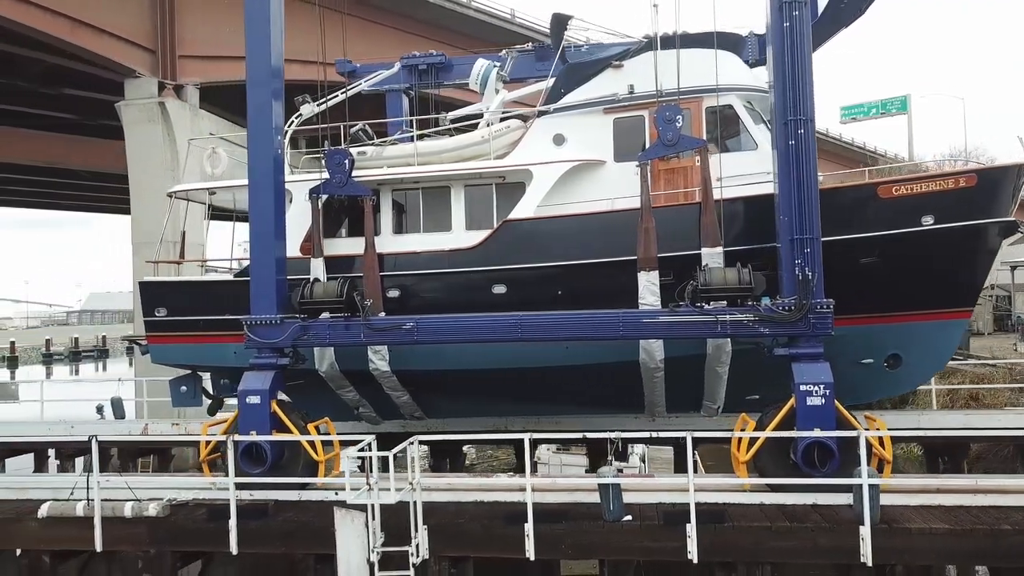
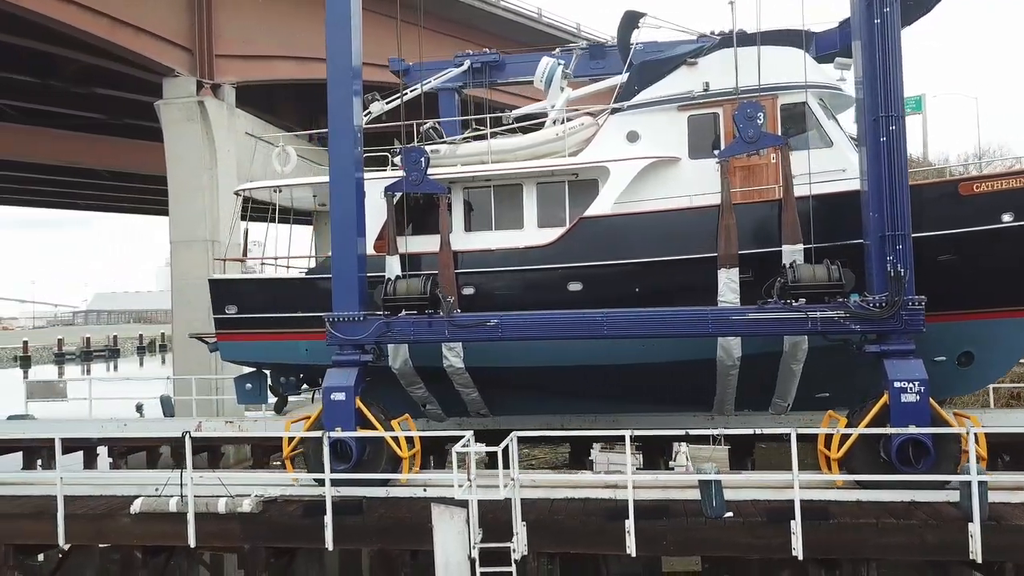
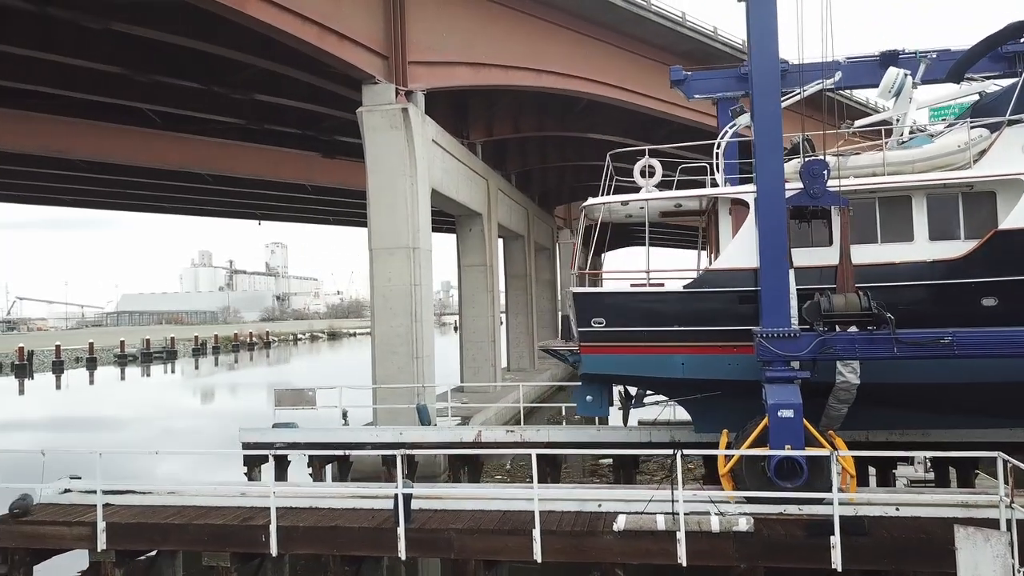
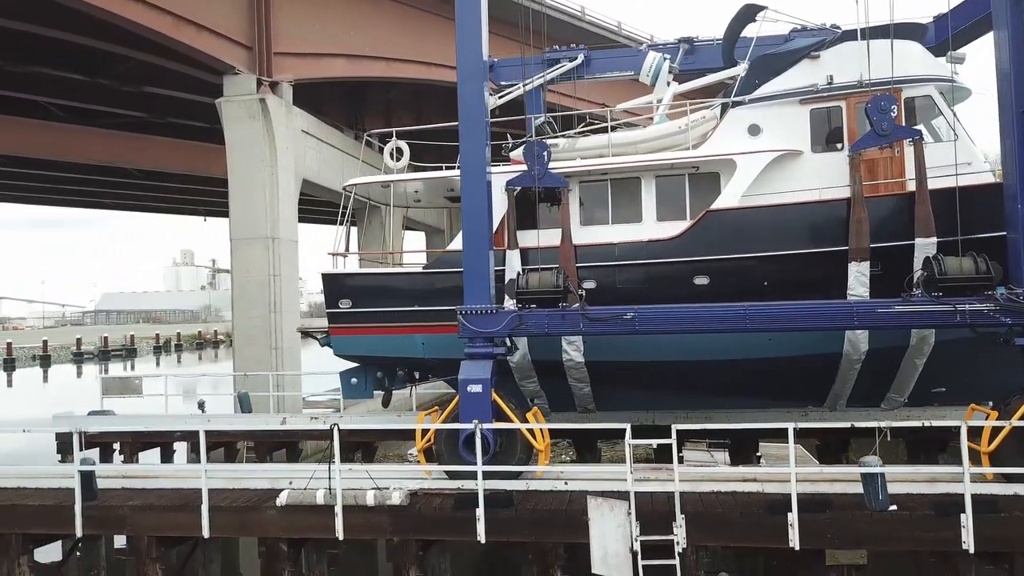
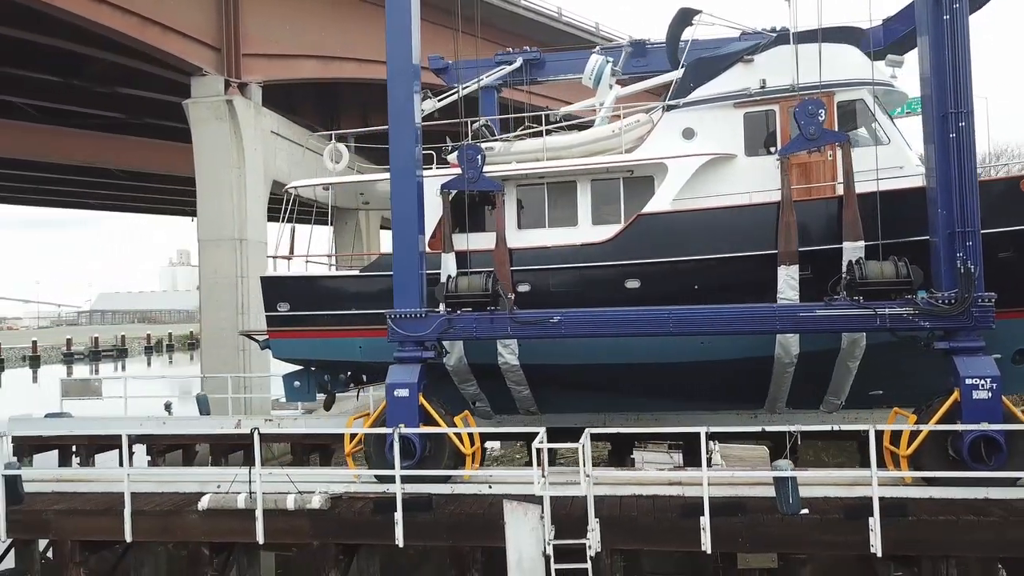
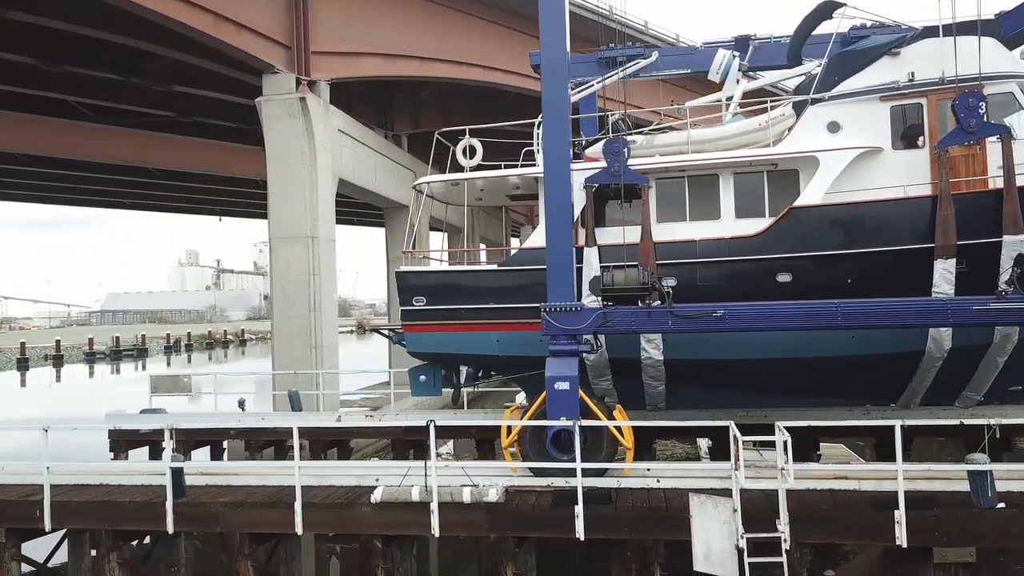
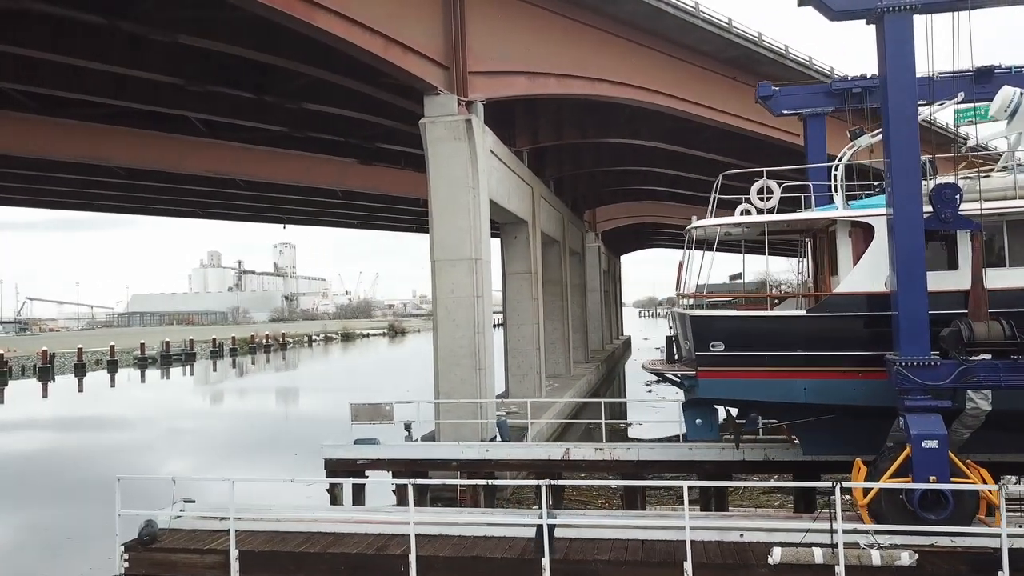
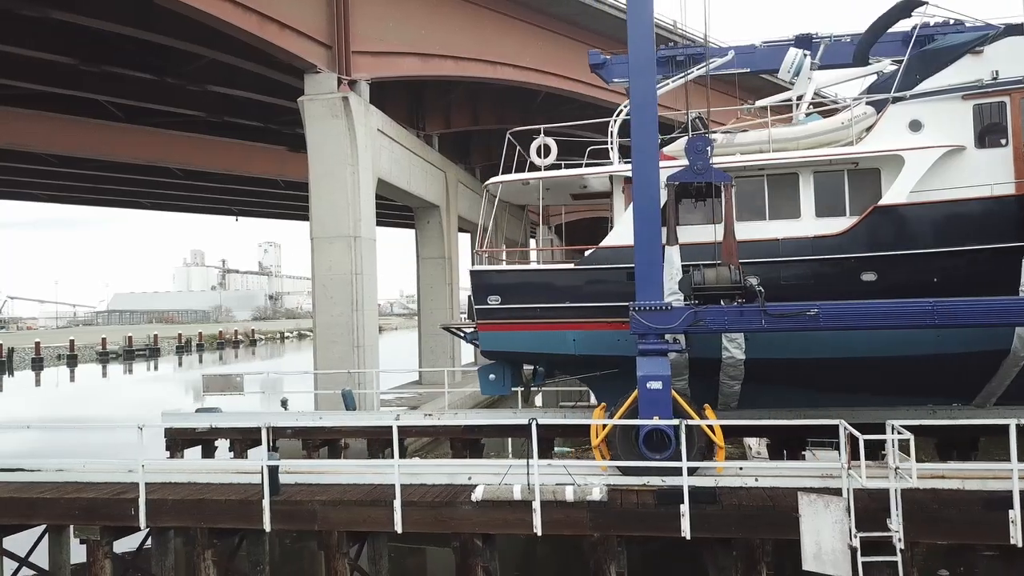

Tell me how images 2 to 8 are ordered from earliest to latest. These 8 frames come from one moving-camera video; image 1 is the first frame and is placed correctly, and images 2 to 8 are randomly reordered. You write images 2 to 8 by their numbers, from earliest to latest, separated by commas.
2, 5, 4, 6, 8, 3, 7
